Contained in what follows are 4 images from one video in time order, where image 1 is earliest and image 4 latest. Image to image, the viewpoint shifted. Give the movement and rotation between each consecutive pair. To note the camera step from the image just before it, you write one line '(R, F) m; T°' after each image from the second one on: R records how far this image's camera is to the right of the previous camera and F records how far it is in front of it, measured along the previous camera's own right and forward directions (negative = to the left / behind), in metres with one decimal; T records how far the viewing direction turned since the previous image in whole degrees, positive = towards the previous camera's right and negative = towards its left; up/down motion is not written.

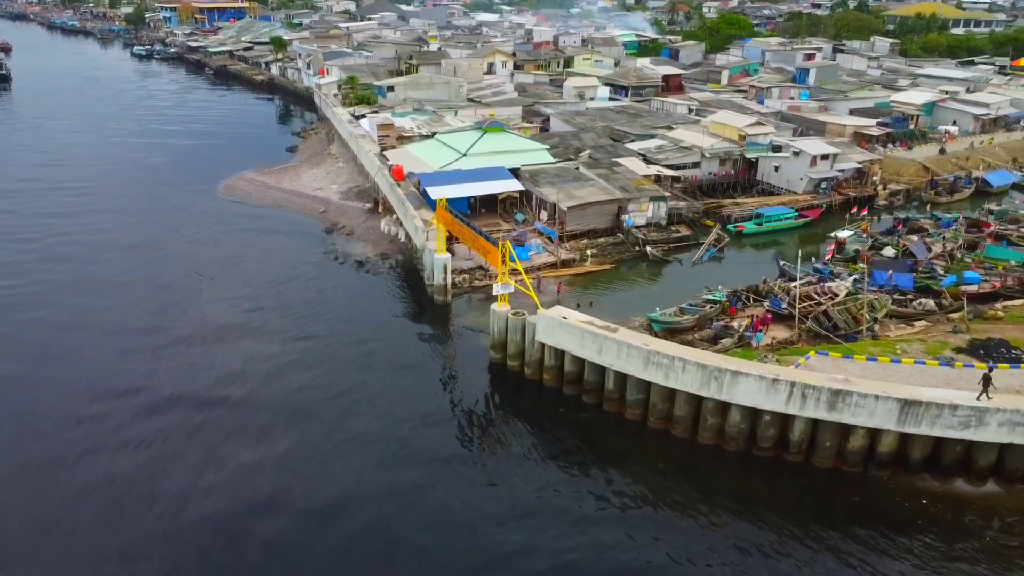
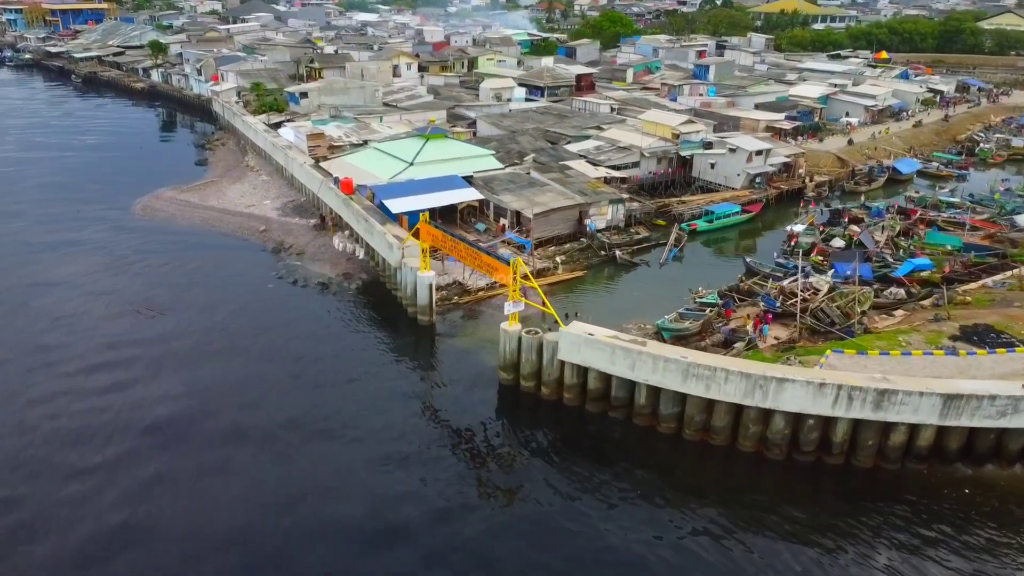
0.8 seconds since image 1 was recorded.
(-3.6, +1.3) m; +9°
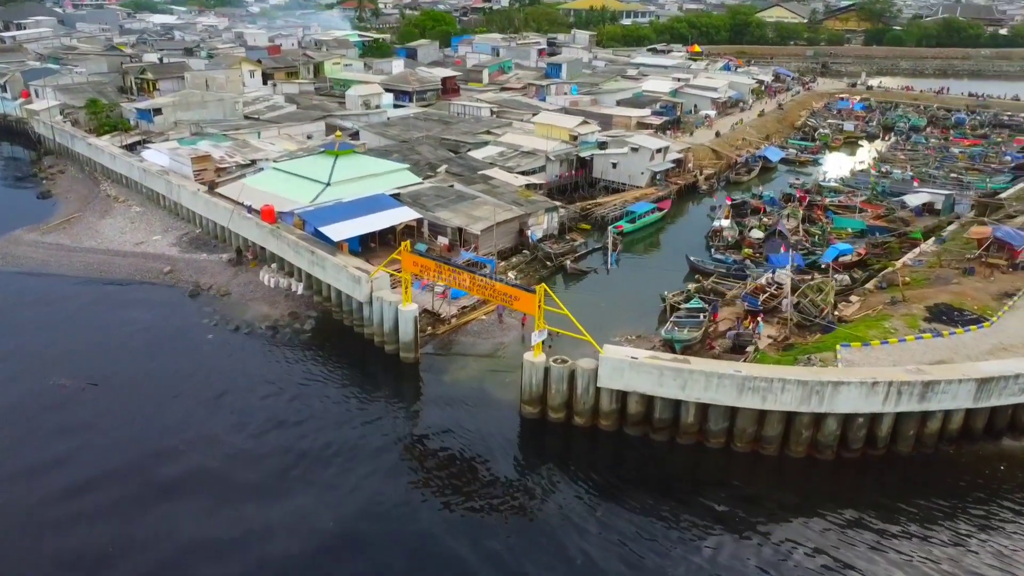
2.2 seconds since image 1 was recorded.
(-5.2, +2.0) m; +14°
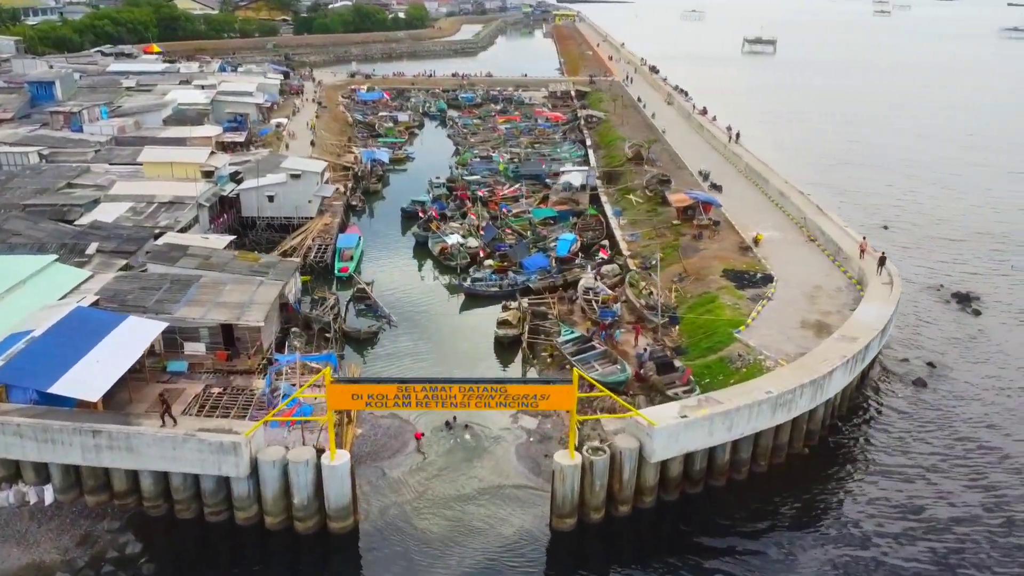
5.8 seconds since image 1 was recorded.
(-9.6, +8.2) m; +39°
